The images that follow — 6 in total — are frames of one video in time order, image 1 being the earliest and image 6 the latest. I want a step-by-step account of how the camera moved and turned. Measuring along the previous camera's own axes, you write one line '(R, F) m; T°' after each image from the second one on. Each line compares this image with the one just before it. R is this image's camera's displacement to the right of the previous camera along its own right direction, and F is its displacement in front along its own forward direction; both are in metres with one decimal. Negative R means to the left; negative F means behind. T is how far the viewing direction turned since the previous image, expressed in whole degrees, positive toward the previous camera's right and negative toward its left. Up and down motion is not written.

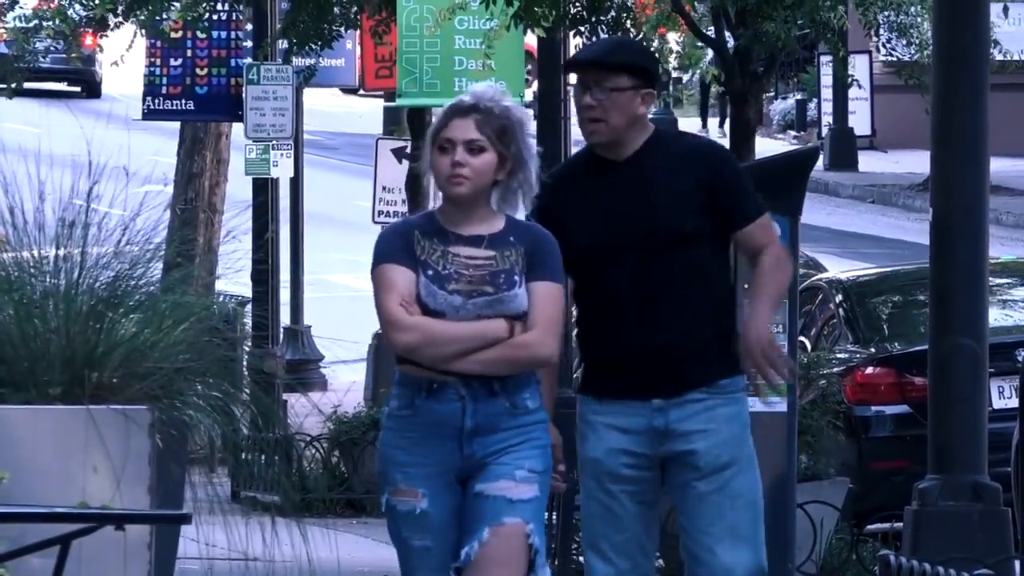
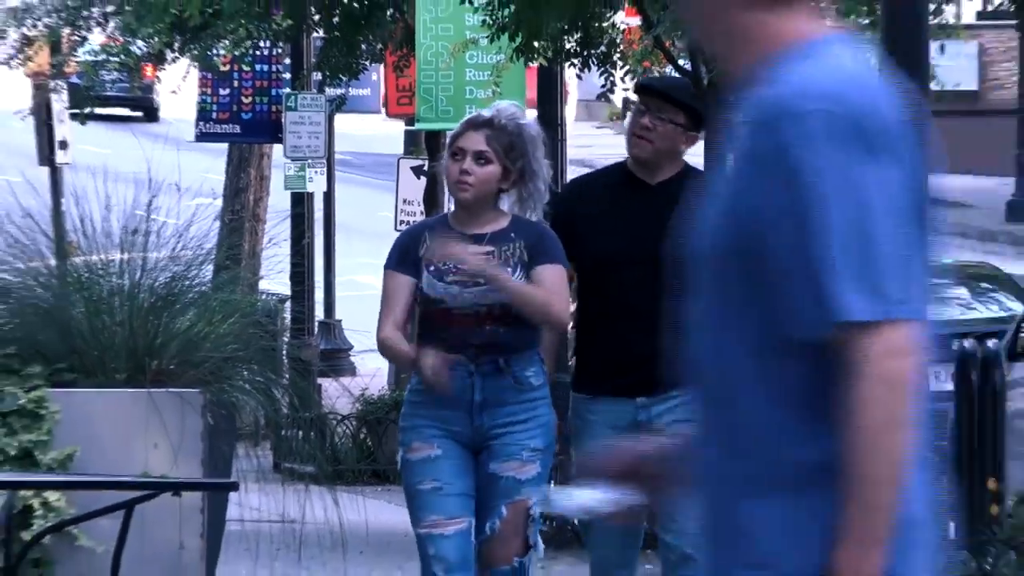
(0.0, -0.7) m; 0°
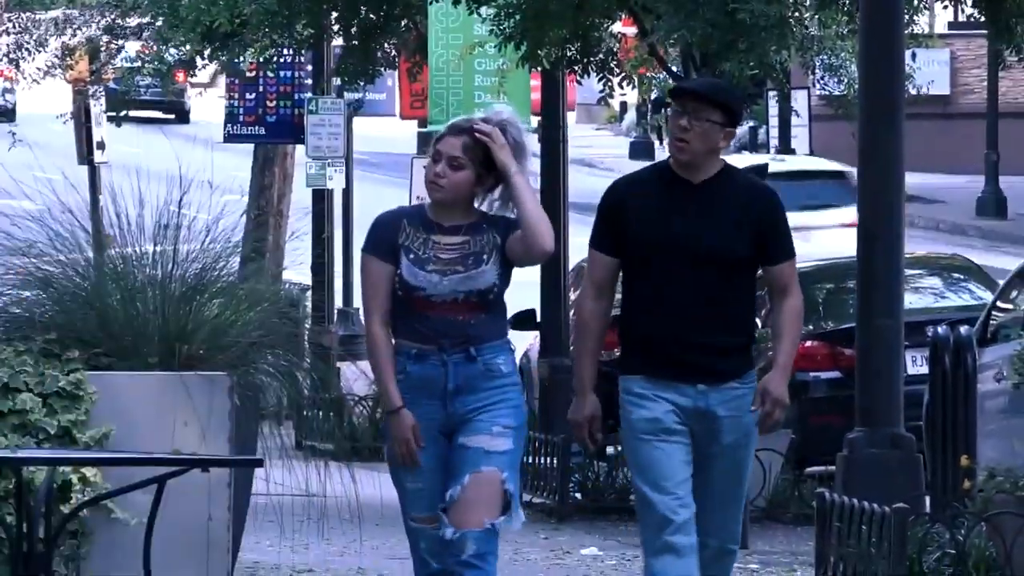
(0.0, -0.4) m; 0°
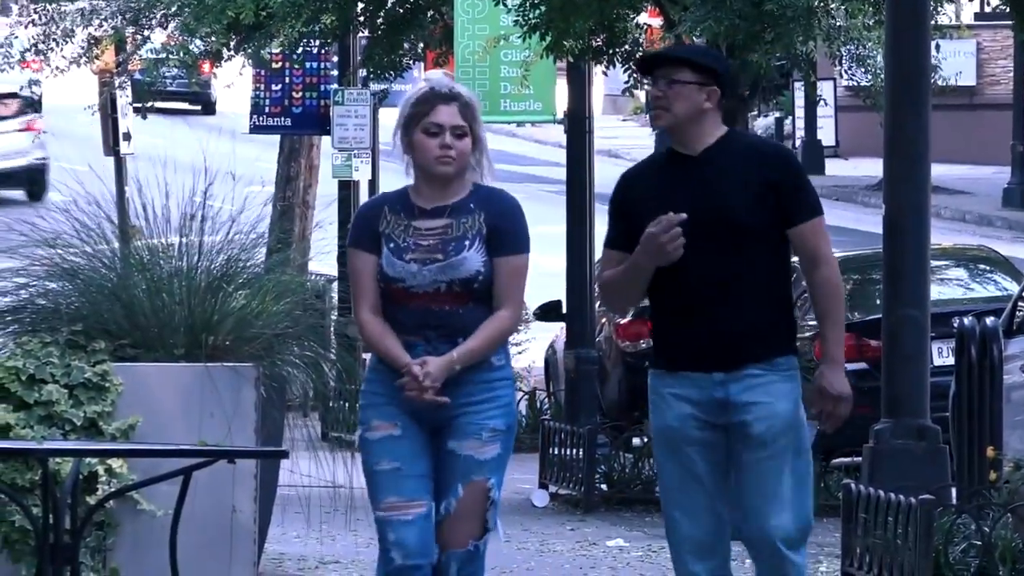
(-0.1, 0.0) m; 0°
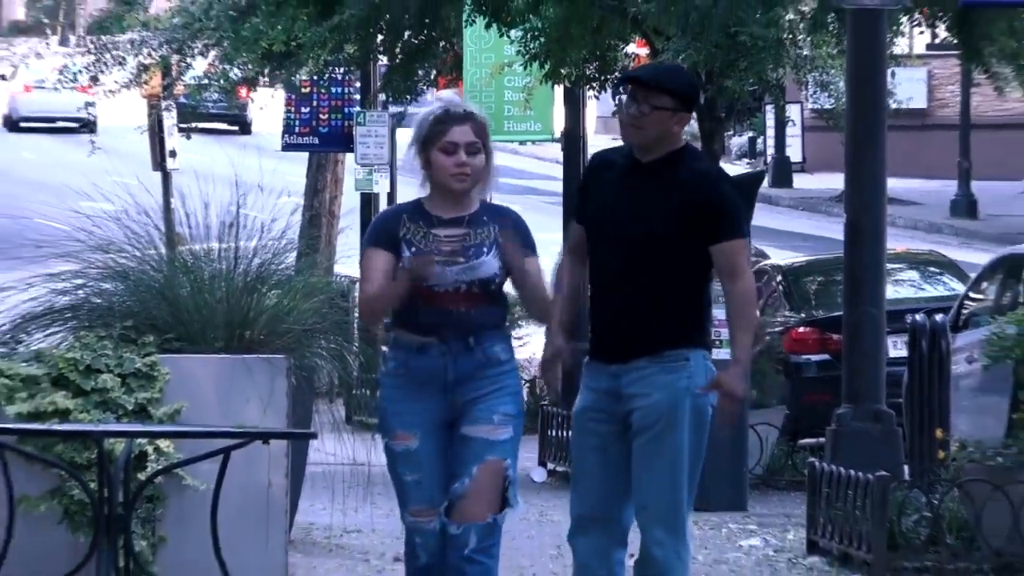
(0.0, -0.7) m; 0°
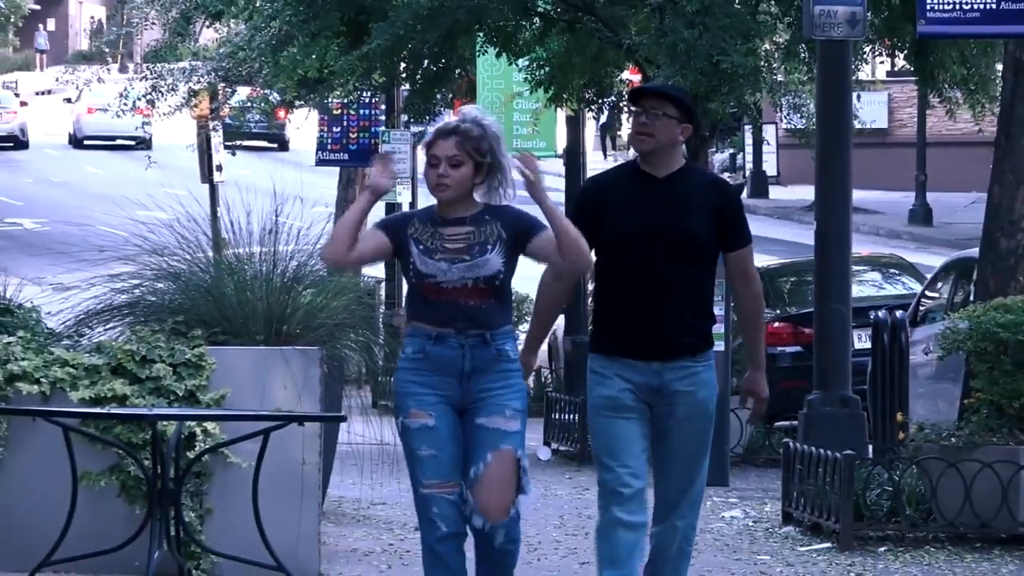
(0.0, -0.8) m; 0°
